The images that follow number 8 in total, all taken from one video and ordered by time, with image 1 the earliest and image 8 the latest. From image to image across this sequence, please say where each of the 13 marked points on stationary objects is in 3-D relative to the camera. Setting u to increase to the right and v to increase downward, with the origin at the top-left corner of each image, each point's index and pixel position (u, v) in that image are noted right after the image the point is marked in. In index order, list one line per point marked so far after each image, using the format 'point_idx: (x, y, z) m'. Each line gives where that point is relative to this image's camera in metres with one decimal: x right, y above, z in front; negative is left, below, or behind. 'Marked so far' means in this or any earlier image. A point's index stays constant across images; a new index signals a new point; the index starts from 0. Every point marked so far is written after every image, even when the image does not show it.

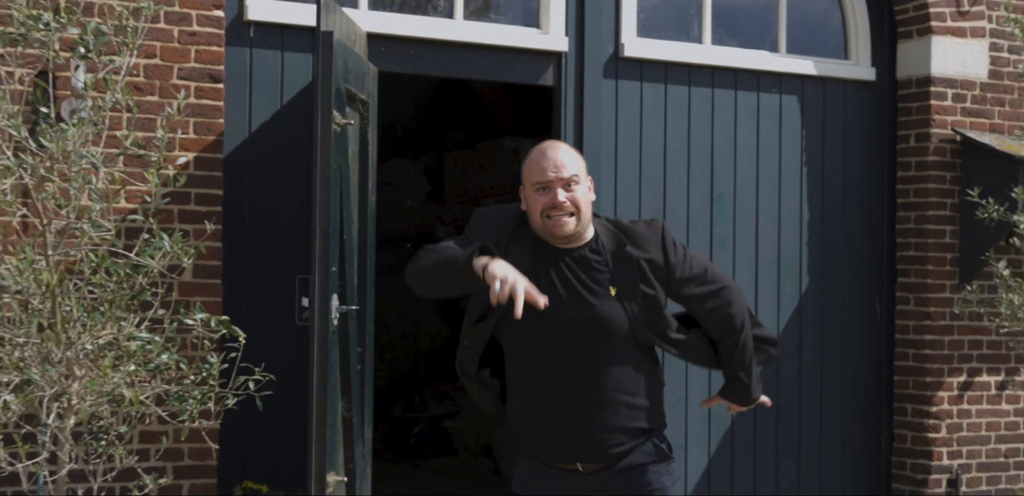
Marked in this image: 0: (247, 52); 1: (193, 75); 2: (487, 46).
0: (-0.8, +0.6, +4.6) m
1: (-0.9, +0.5, +4.3) m
2: (-0.1, +0.6, +5.0) m
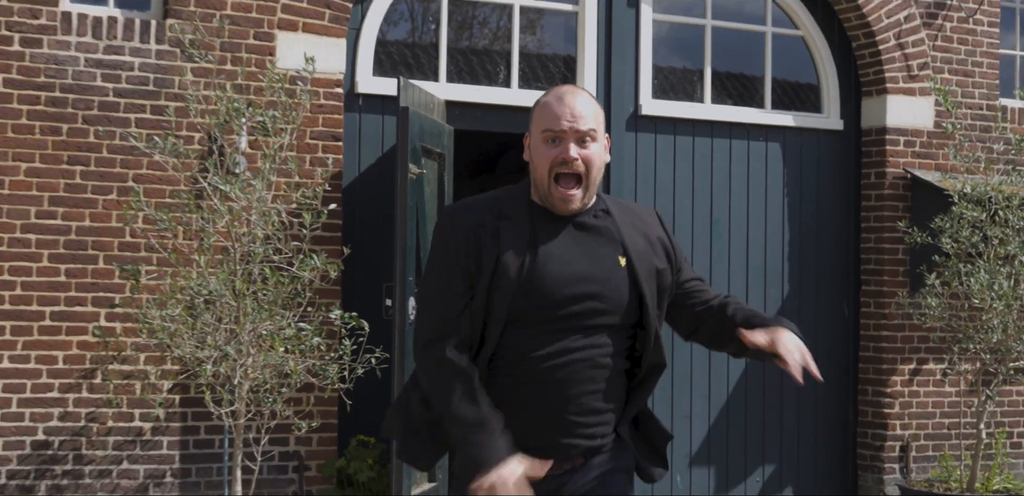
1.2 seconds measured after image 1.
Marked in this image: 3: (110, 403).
0: (-0.6, +0.5, +6.1) m
1: (-0.7, +0.4, +5.9) m
2: (+0.1, +0.6, +6.5) m
3: (-1.4, -0.5, +5.5) m
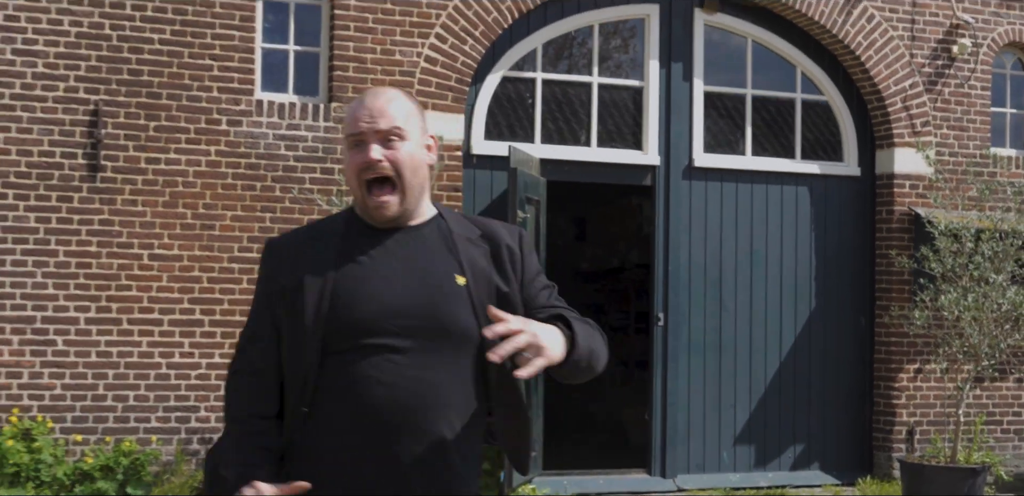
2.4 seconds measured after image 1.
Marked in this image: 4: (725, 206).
0: (-0.2, +0.4, +8.0) m
1: (-0.3, +0.3, +7.8) m
2: (+0.5, +0.4, +8.3) m
3: (-1.0, -0.7, +7.4) m
4: (+1.1, +0.2, +8.6) m
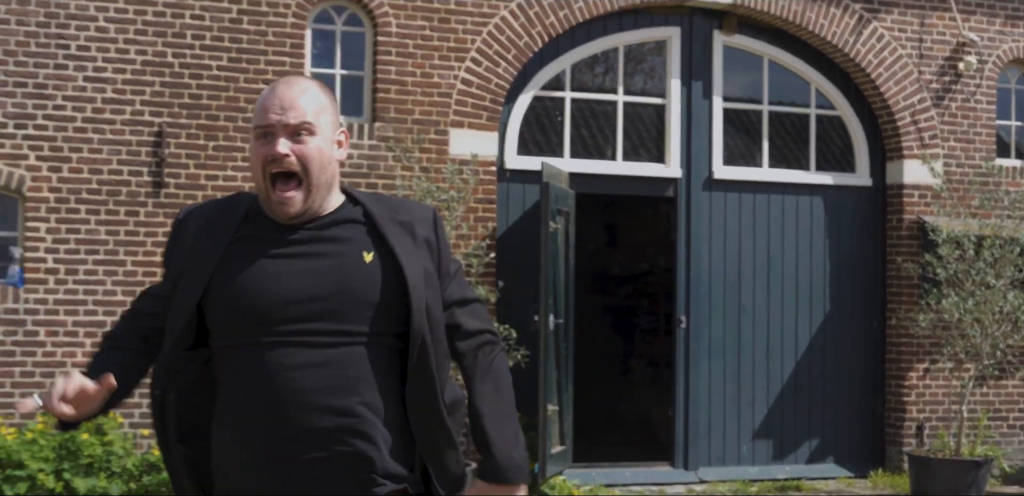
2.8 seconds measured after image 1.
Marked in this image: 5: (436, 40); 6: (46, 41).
0: (0.0, +0.3, +8.6) m
1: (-0.2, +0.2, +8.4) m
2: (+0.7, +0.4, +8.9) m
3: (-0.9, -0.7, +8.0) m
4: (+1.3, +0.2, +9.2) m
5: (-0.4, +1.1, +8.3) m
6: (-2.2, +1.0, +7.7) m
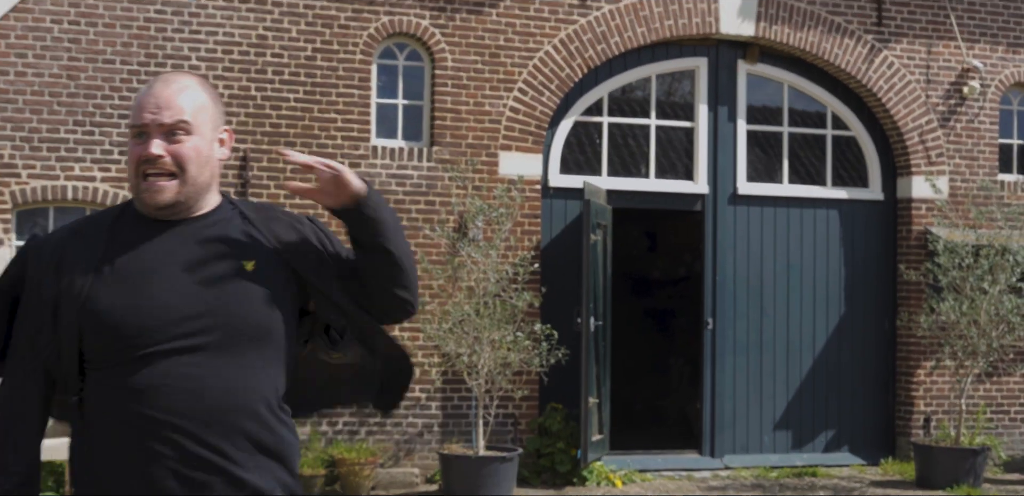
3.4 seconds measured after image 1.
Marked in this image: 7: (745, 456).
0: (+0.2, +0.3, +9.6) m
1: (+0.1, +0.2, +9.4) m
2: (+1.0, +0.3, +9.9) m
3: (-0.6, -0.8, +9.1) m
4: (+1.6, +0.1, +10.2) m
5: (-0.1, +1.0, +9.4) m
6: (-2.0, +0.9, +8.7) m
7: (+1.5, -1.3, +10.1) m
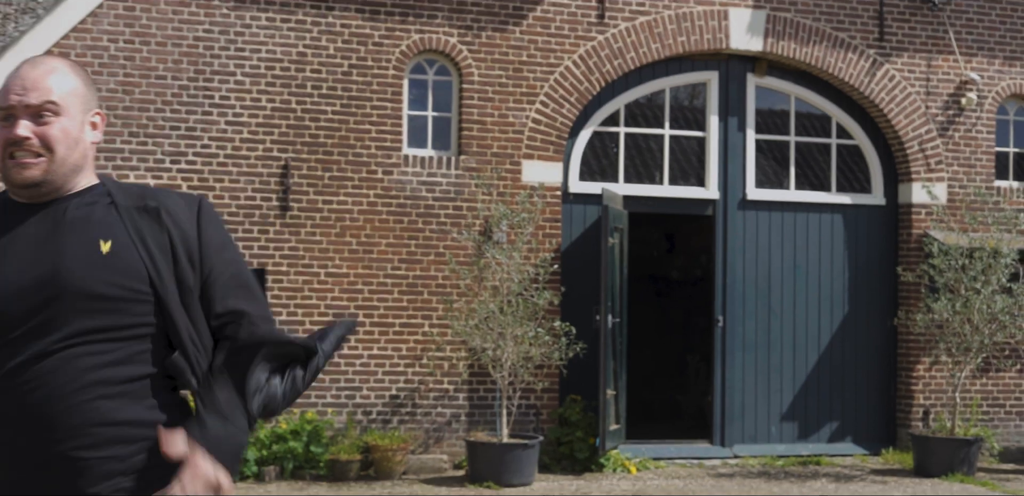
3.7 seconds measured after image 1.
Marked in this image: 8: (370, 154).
0: (+0.4, +0.3, +10.3) m
1: (+0.2, +0.2, +10.0) m
2: (+1.1, +0.3, +10.6) m
3: (-0.5, -0.8, +9.7) m
4: (+1.8, +0.1, +10.8) m
5: (0.0, +1.0, +10.0) m
6: (-1.9, +0.9, +9.4) m
7: (+1.6, -1.3, +10.8) m
8: (-0.9, +0.6, +9.7) m
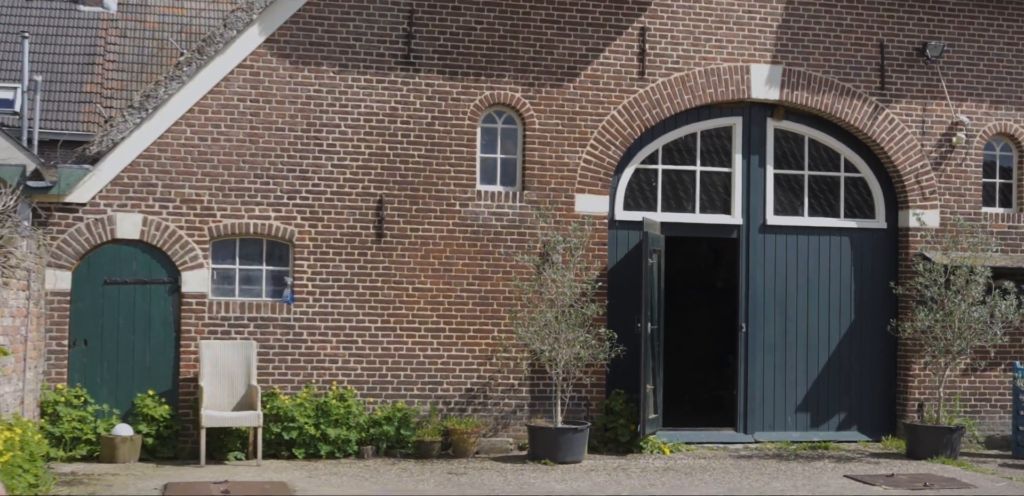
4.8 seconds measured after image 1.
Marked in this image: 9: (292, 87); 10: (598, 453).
0: (+0.8, +0.1, +12.3) m
1: (+0.6, 0.0, +12.1) m
2: (+1.6, +0.2, +12.6) m
3: (-0.1, -0.9, +11.8) m
4: (+2.2, 0.0, +12.8) m
5: (+0.4, +0.9, +12.1) m
6: (-1.5, +0.8, +11.6) m
7: (+2.1, -1.5, +12.7) m
8: (-0.5, +0.4, +11.8) m
9: (-1.6, +1.2, +11.6) m
10: (+0.6, -1.5, +11.8) m
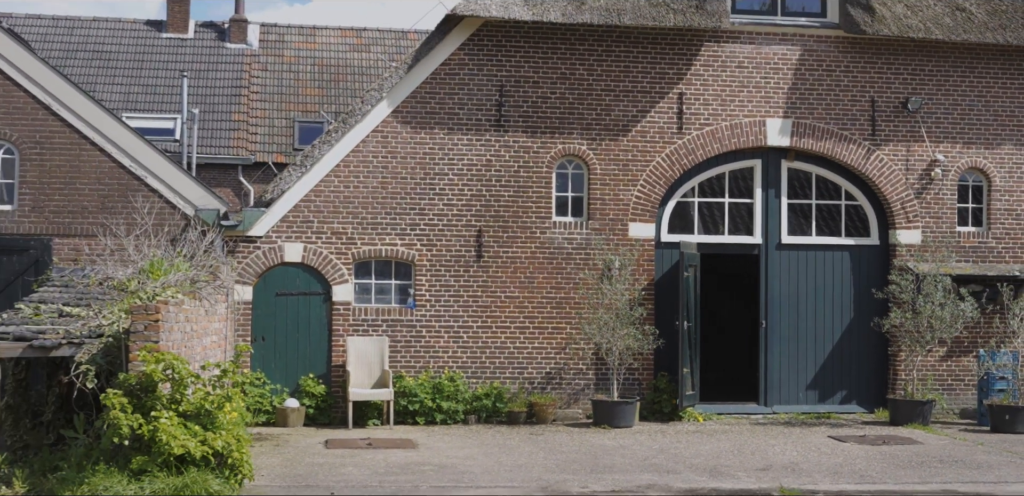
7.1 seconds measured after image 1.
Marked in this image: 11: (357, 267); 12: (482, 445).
0: (+1.5, 0.0, +16.0) m
1: (+1.3, -0.1, +15.7) m
2: (+2.3, 0.0, +16.2) m
3: (+0.6, -1.1, +15.5) m
4: (+2.9, -0.2, +16.3) m
5: (+1.1, +0.7, +15.8) m
6: (-0.8, +0.6, +15.4) m
7: (+2.8, -1.6, +16.3) m
8: (+0.2, +0.3, +15.6) m
9: (-1.0, +1.0, +15.4) m
10: (+1.3, -1.7, +15.5) m
11: (-1.5, -0.2, +15.4) m
12: (-0.3, -1.7, +13.6) m
